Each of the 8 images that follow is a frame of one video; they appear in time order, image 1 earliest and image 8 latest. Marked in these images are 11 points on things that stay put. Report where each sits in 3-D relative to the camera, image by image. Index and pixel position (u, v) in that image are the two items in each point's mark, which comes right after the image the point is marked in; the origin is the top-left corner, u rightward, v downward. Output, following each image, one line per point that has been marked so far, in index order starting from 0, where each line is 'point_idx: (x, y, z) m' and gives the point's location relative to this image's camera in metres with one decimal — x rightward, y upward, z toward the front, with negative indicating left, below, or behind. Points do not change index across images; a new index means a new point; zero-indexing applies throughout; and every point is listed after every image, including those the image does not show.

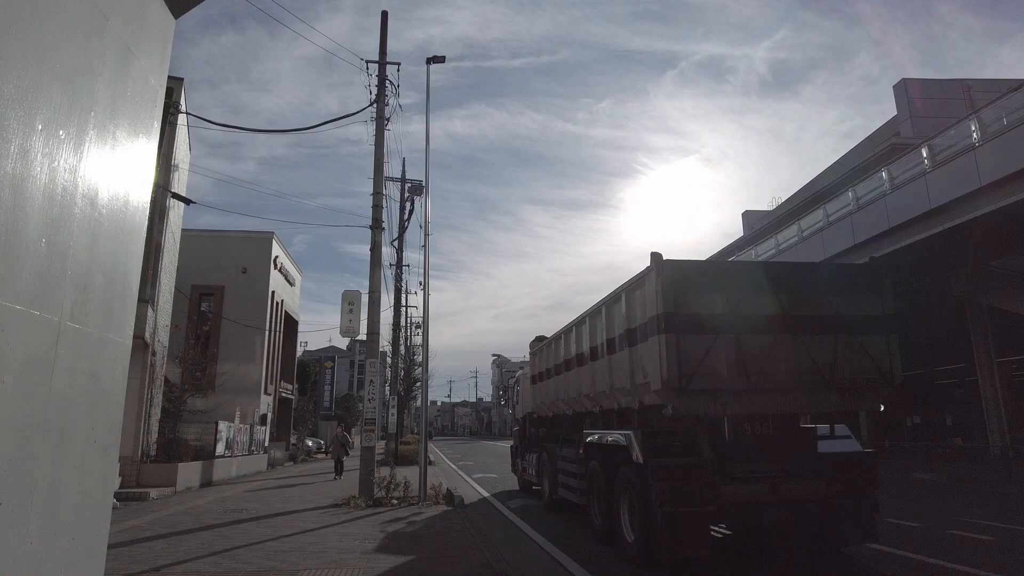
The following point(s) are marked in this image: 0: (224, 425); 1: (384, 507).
0: (-8.5, -4.0, +19.5) m
1: (-2.6, -4.4, +13.3) m
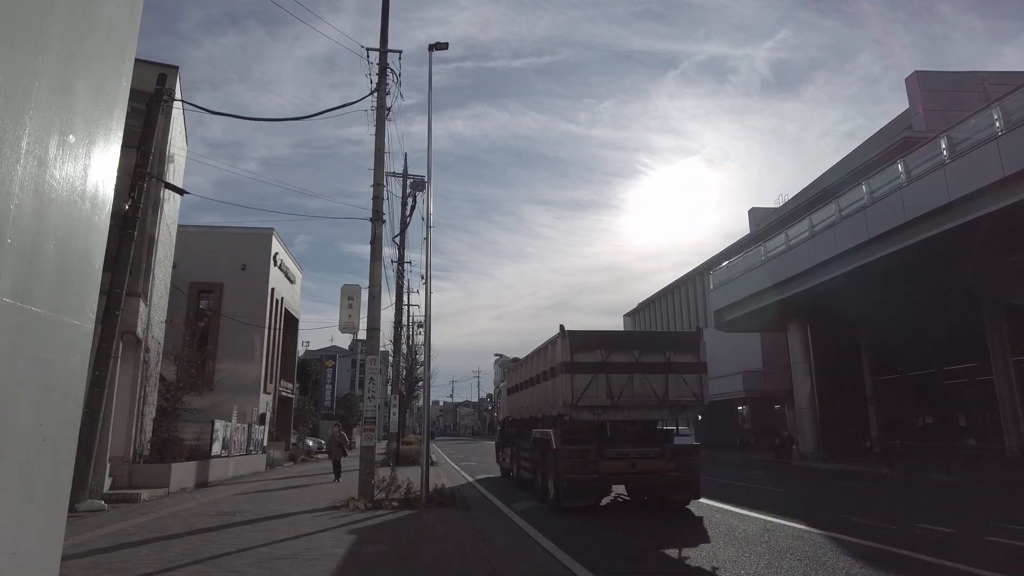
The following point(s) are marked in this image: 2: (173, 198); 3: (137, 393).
0: (-8.4, -3.9, +19.0) m
1: (-2.5, -4.3, +12.7) m
2: (-9.7, +2.6, +18.8) m
3: (-8.5, -2.4, +14.9) m
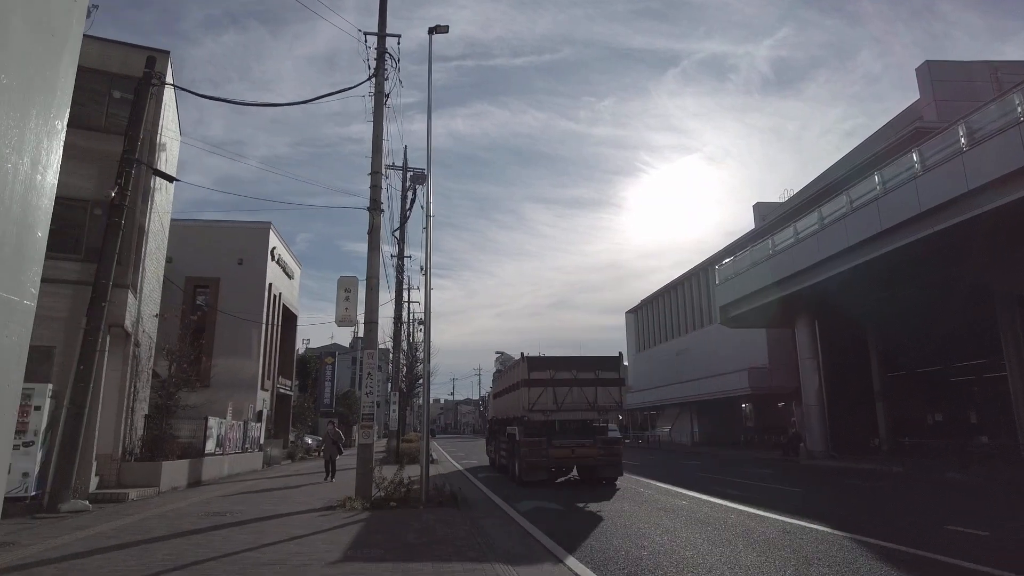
0: (-8.3, -3.7, +18.4) m
1: (-2.4, -4.1, +12.2) m
2: (-9.6, +2.7, +18.2) m
3: (-8.4, -2.2, +14.3) m
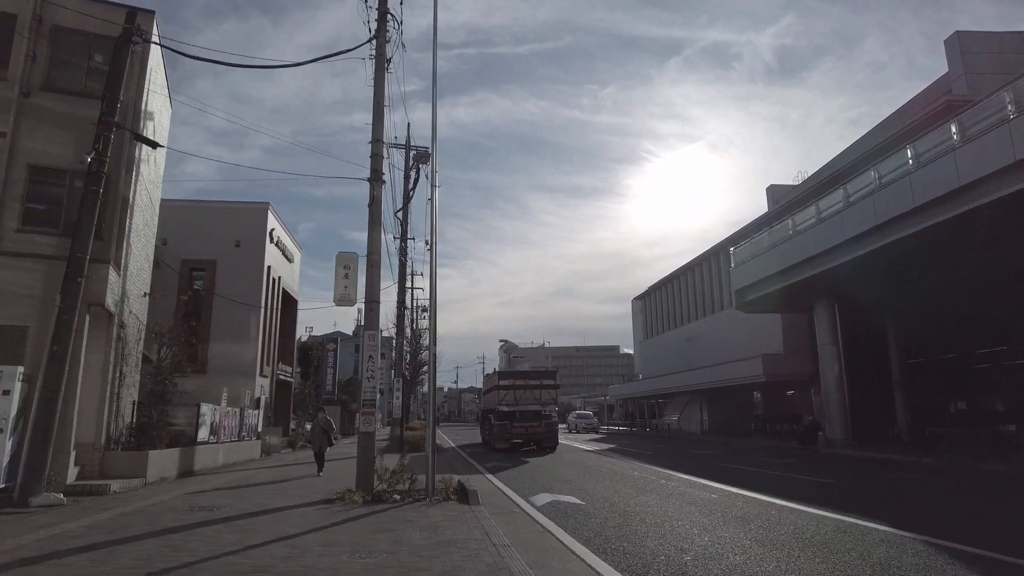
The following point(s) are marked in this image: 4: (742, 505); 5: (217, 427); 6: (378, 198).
0: (-8.1, -3.1, +17.4) m
1: (-2.2, -3.7, +11.2) m
2: (-9.3, +3.3, +17.1) m
3: (-8.2, -1.7, +13.3) m
4: (+3.5, -3.3, +10.0) m
5: (-8.2, -3.9, +18.3) m
6: (-2.9, +2.0, +14.2) m
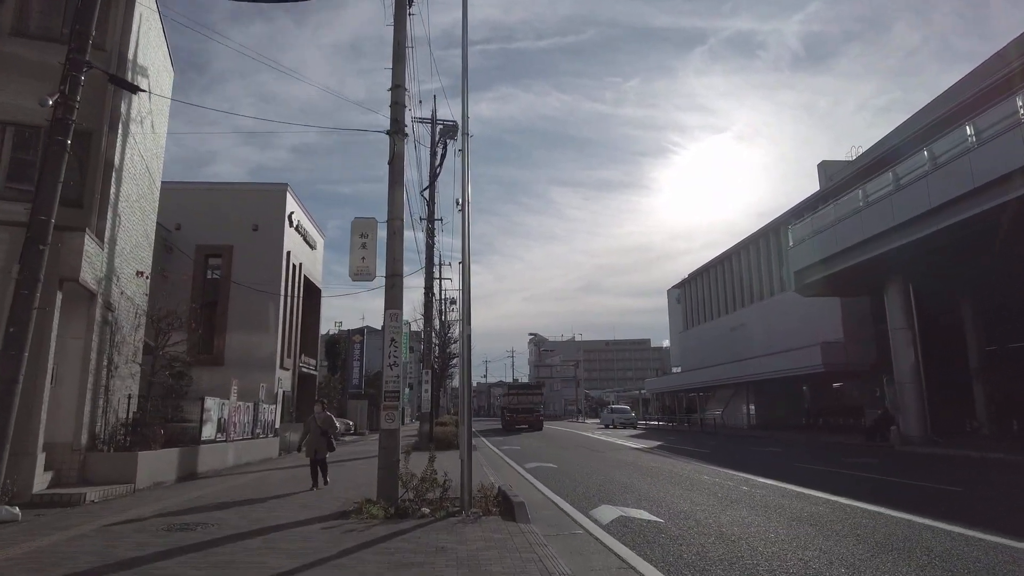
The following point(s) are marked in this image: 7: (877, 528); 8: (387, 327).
0: (-7.0, -2.7, +15.5) m
1: (-1.4, -3.2, +9.0) m
2: (-8.4, +3.8, +15.3) m
3: (-7.3, -1.3, +11.4) m
4: (+4.2, -2.8, +7.6) m
5: (-7.1, -3.4, +16.4) m
6: (-2.0, +2.5, +12.0) m
7: (+4.2, -2.8, +7.6) m
8: (-2.1, -0.7, +10.9) m
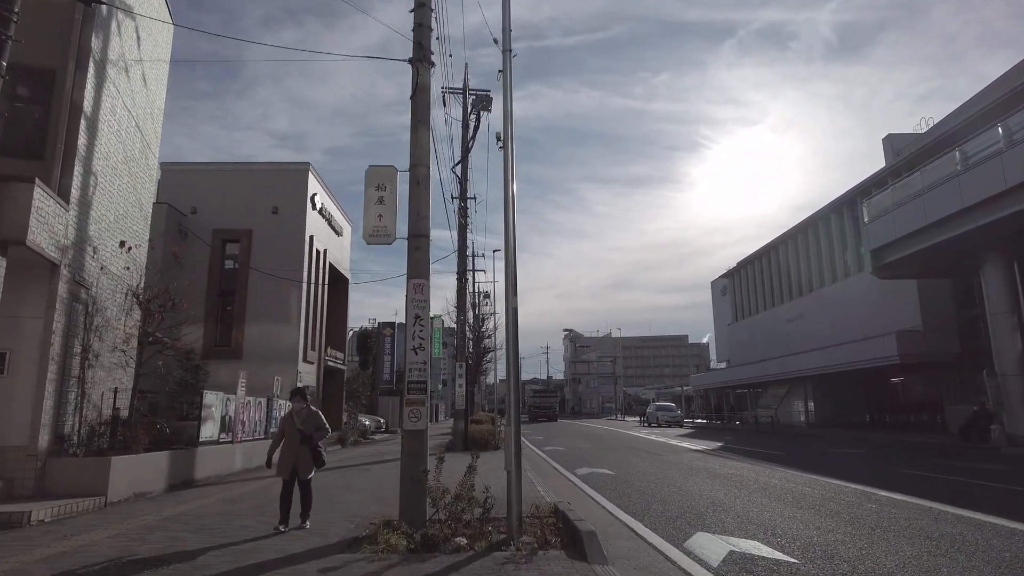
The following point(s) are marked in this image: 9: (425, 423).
0: (-6.0, -2.2, +13.4) m
1: (-0.7, -2.7, +6.7) m
2: (-7.4, +4.2, +13.2) m
3: (-6.6, -0.8, +9.3) m
4: (+4.8, -2.2, +5.0) m
5: (-6.1, -2.9, +14.3) m
6: (-1.3, +3.0, +9.6) m
7: (+4.8, -2.2, +5.0) m
8: (-1.3, -0.2, +8.5) m
9: (-1.1, -1.6, +8.0) m
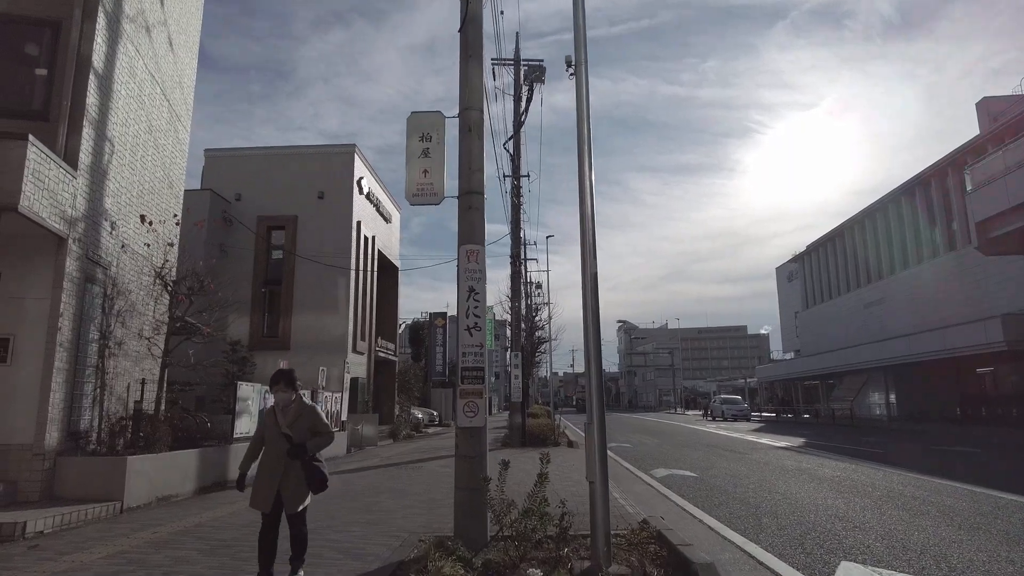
0: (-4.8, -1.9, +12.3) m
1: (0.0, -2.3, +5.1) m
2: (-6.3, +4.5, +12.1) m
3: (-5.7, -0.5, +8.2) m
4: (+5.3, -1.8, +3.0) m
5: (-4.8, -2.6, +13.1) m
6: (-0.4, +3.3, +8.1) m
7: (+5.3, -1.8, +3.0) m
8: (-0.5, +0.2, +7.0) m
9: (-0.3, -1.3, +6.5) m
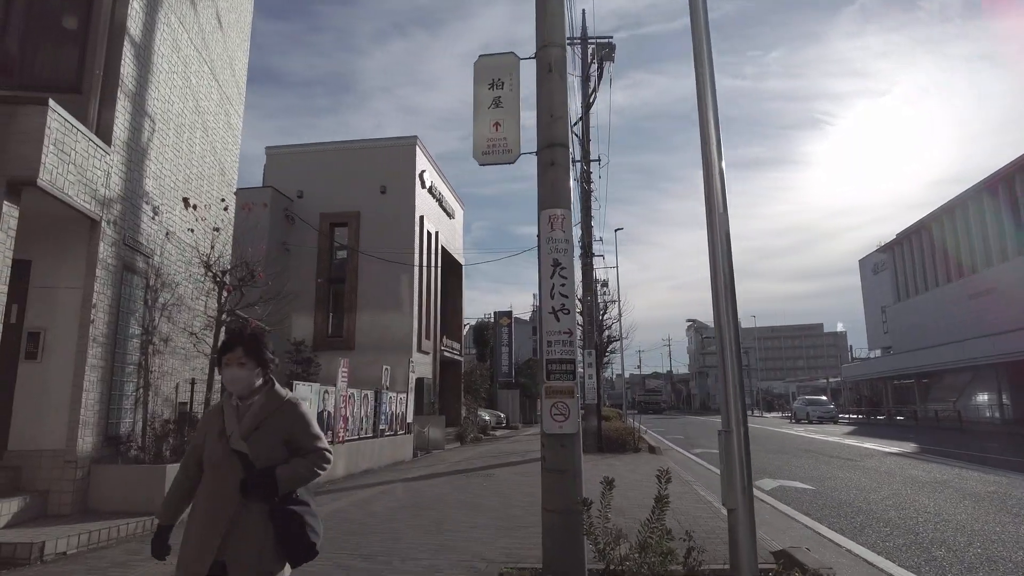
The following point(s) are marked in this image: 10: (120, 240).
0: (-3.4, -1.7, +11.3) m
1: (+0.7, -2.1, +3.7) m
2: (-5.1, +4.6, +11.3) m
3: (-4.7, -0.4, +7.3) m
4: (+5.8, -1.4, +1.1) m
5: (-3.3, -2.4, +12.2) m
6: (+0.4, +3.6, +6.7) m
7: (+5.8, -1.5, +1.1) m
8: (+0.3, +0.4, +5.7) m
9: (+0.5, -1.0, +5.1) m
10: (-4.8, +0.6, +8.1) m
